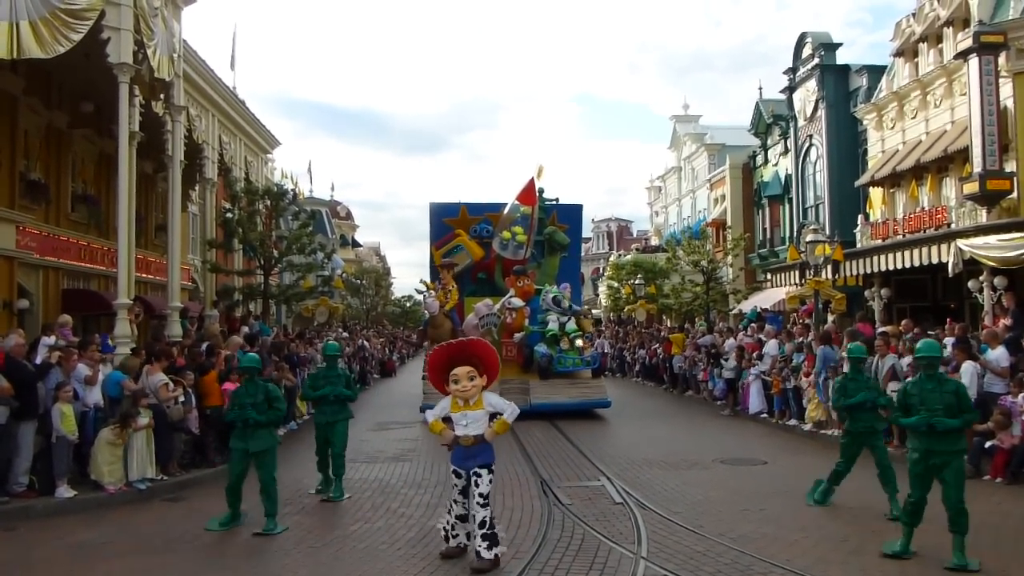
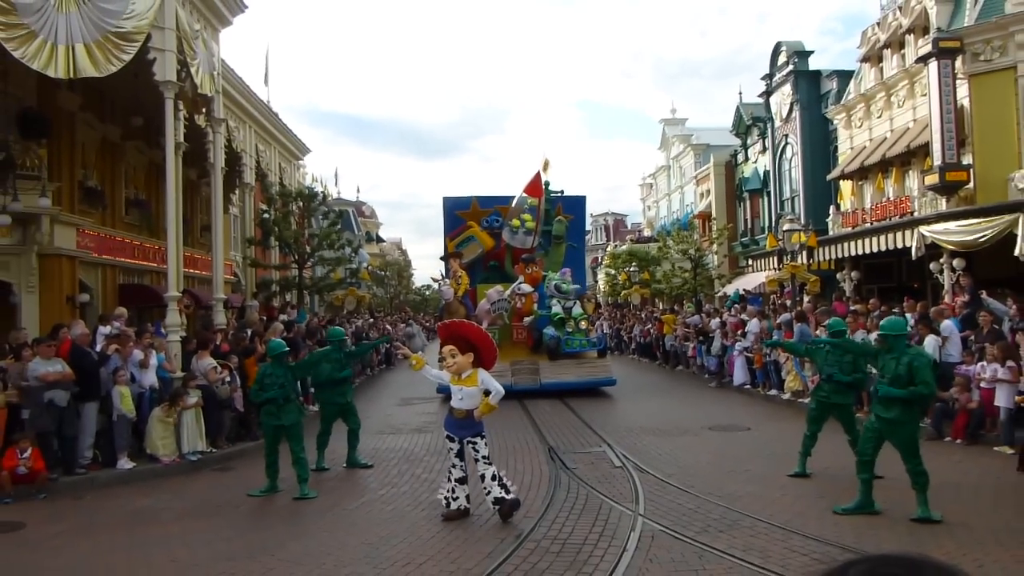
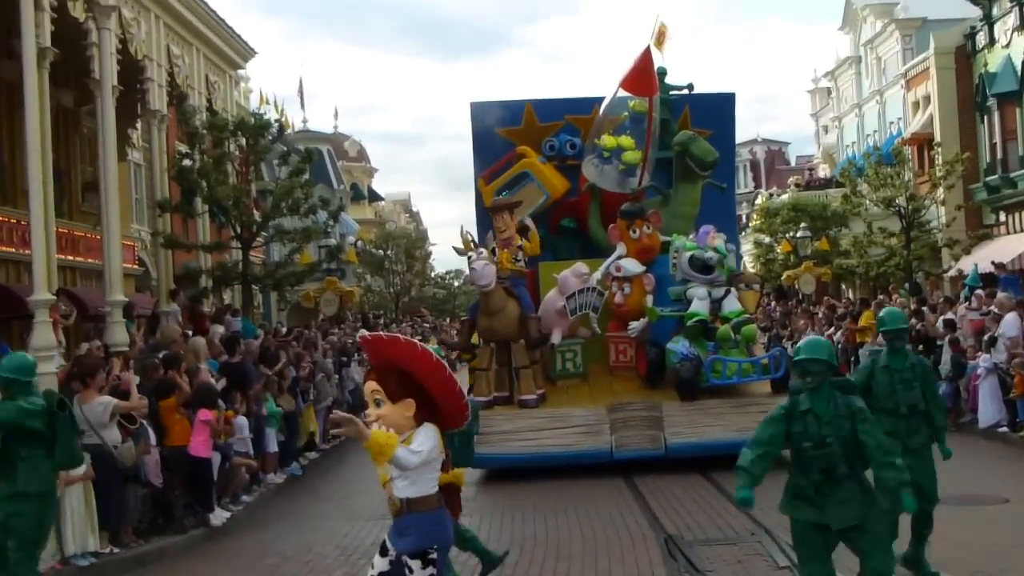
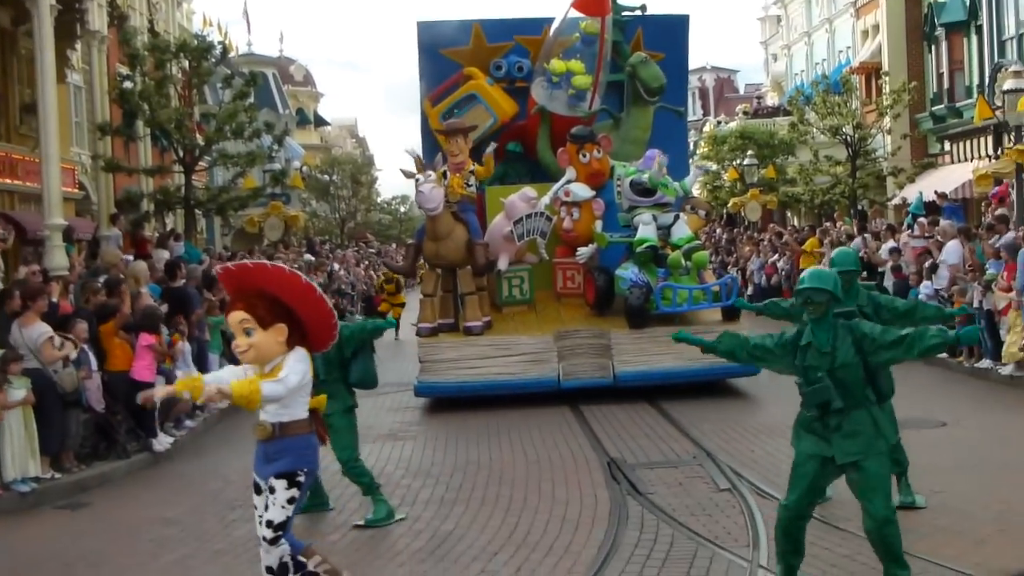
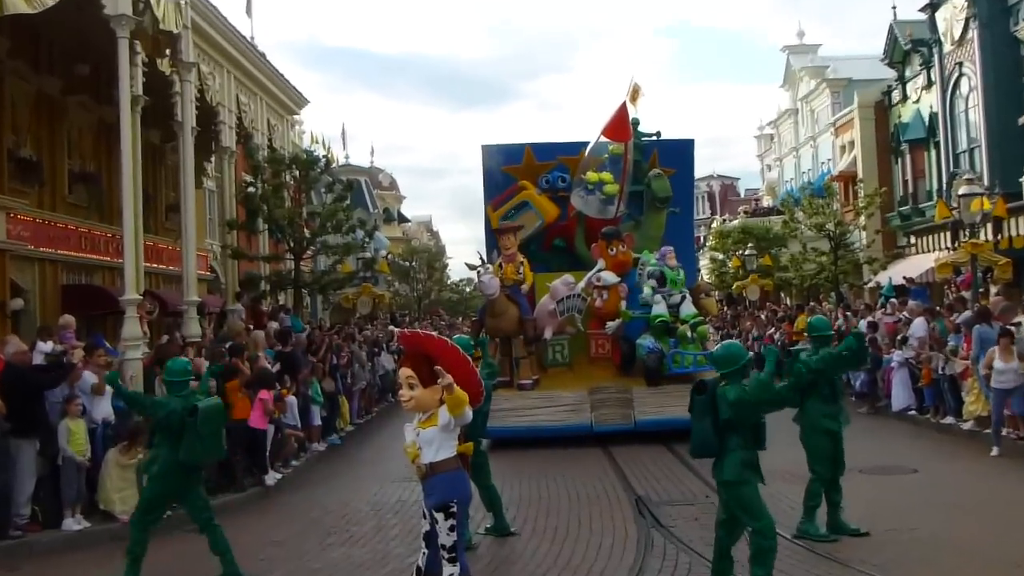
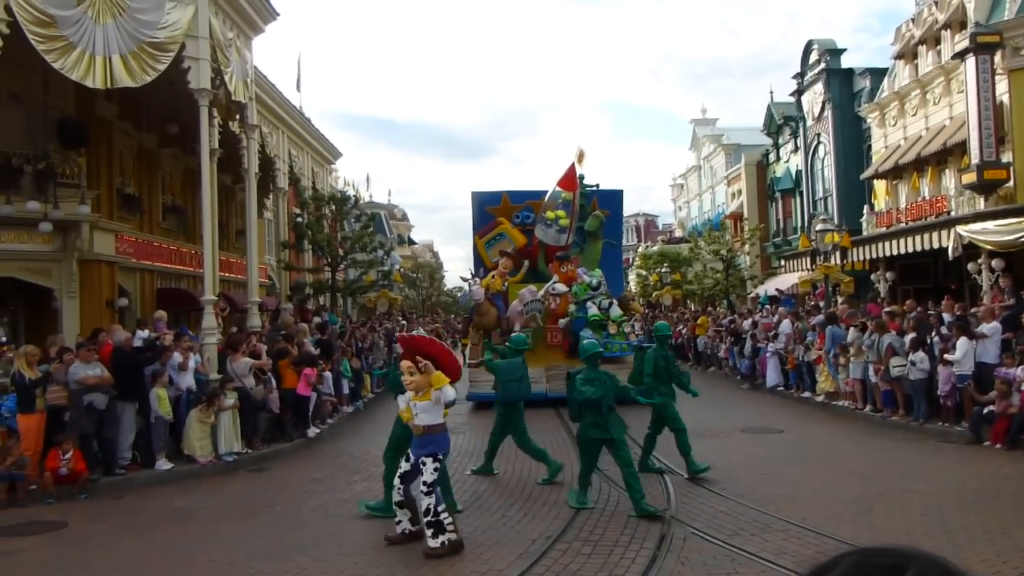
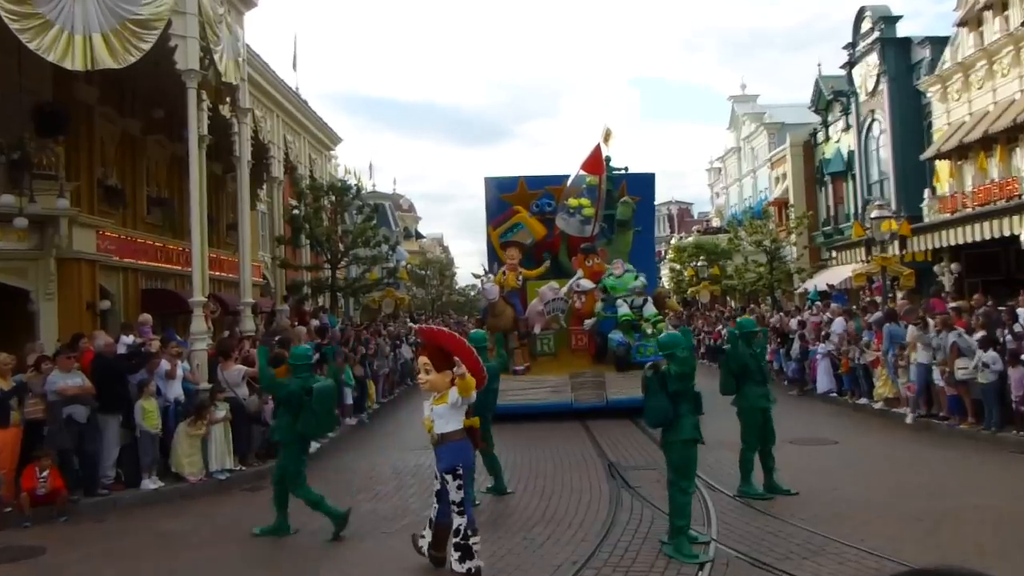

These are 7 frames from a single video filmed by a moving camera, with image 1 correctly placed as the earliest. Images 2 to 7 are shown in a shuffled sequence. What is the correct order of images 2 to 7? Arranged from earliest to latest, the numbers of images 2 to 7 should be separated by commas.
2, 6, 7, 5, 3, 4
